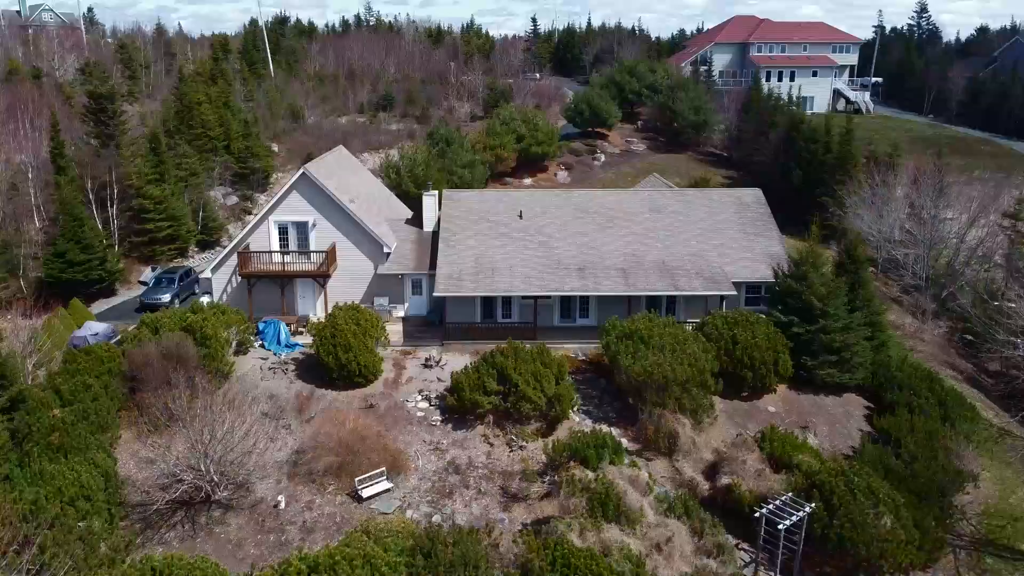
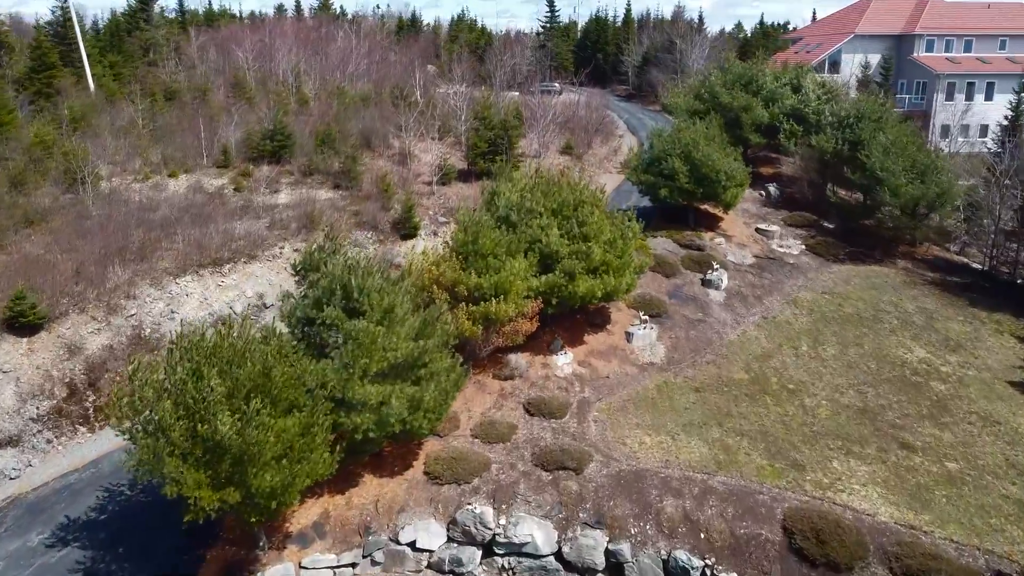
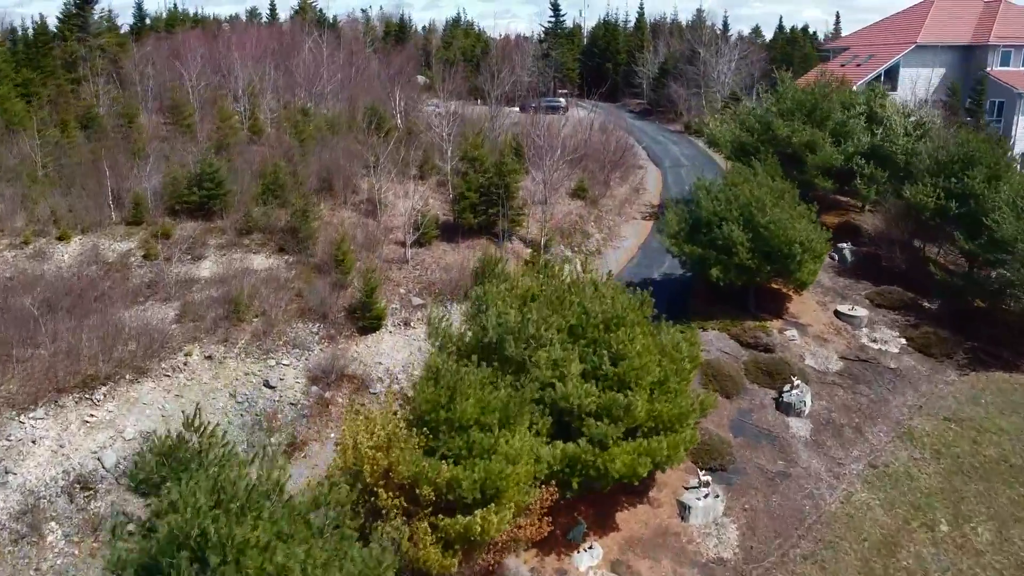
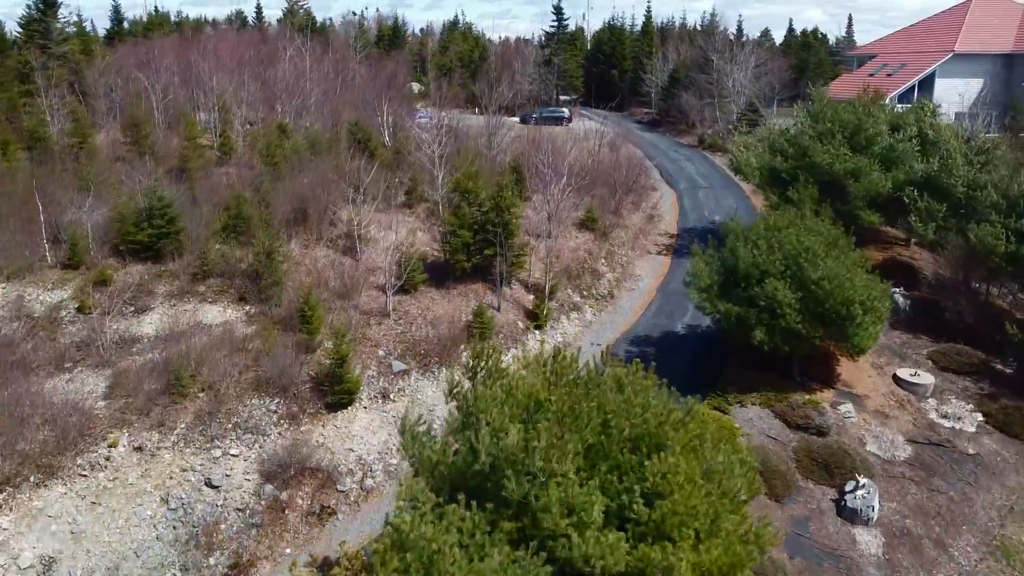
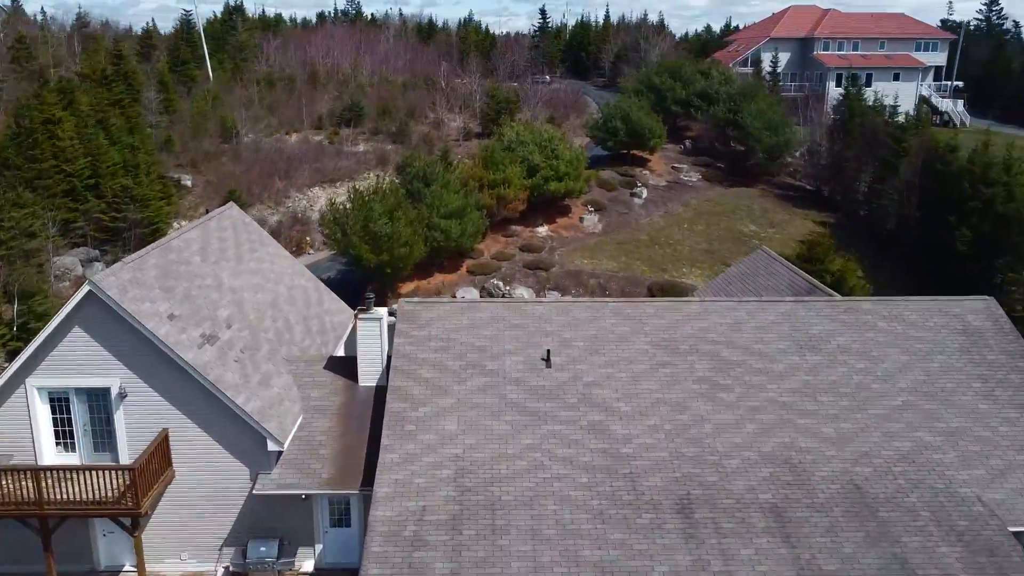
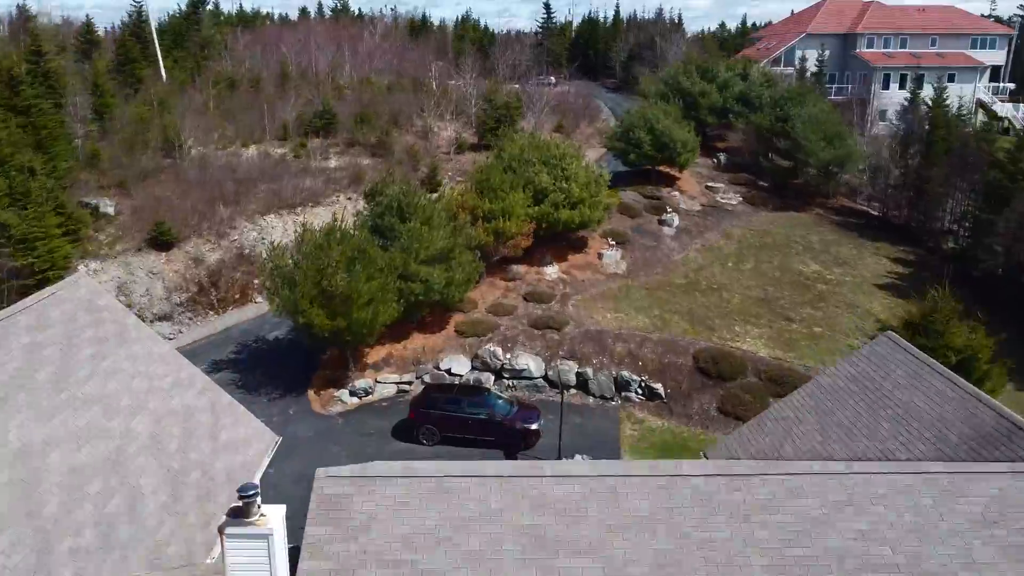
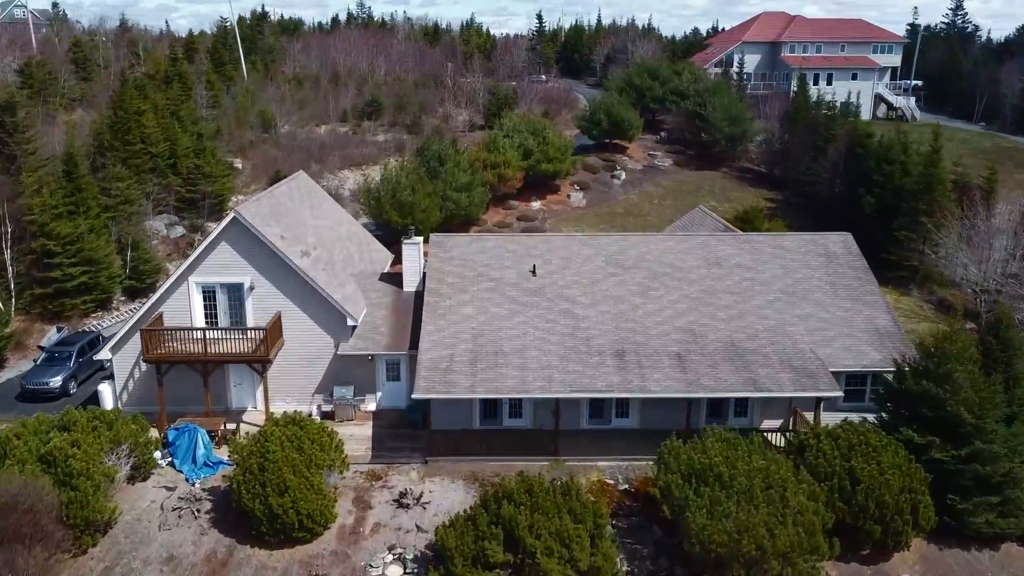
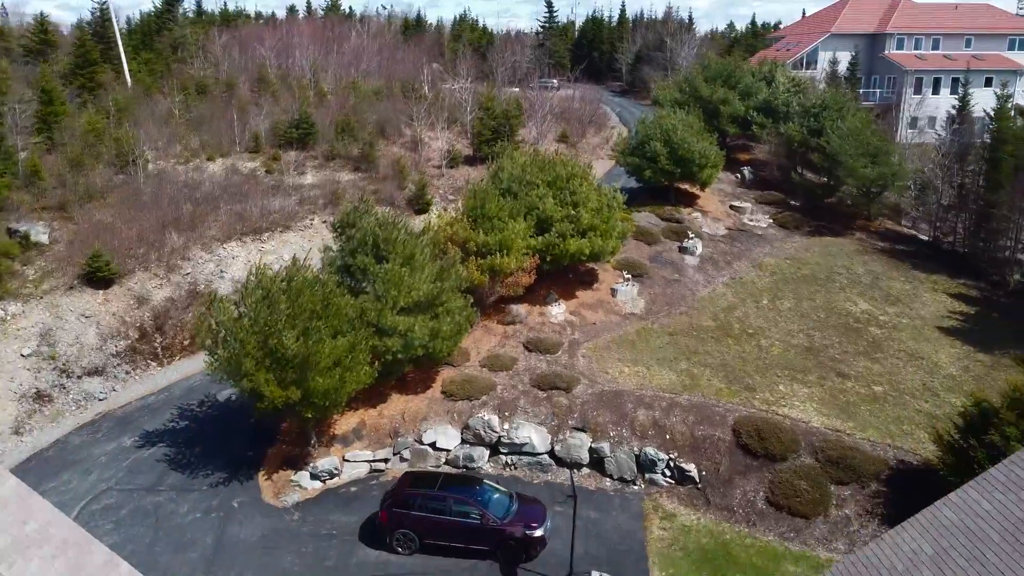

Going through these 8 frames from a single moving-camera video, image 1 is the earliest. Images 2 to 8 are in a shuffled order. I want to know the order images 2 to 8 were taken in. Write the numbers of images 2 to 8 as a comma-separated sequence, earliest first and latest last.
7, 5, 6, 8, 2, 3, 4
